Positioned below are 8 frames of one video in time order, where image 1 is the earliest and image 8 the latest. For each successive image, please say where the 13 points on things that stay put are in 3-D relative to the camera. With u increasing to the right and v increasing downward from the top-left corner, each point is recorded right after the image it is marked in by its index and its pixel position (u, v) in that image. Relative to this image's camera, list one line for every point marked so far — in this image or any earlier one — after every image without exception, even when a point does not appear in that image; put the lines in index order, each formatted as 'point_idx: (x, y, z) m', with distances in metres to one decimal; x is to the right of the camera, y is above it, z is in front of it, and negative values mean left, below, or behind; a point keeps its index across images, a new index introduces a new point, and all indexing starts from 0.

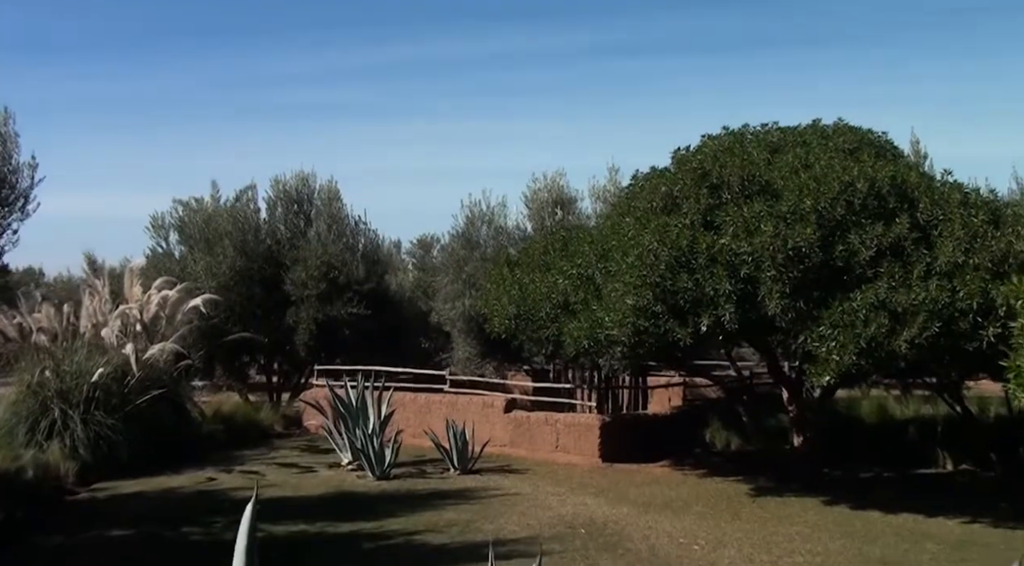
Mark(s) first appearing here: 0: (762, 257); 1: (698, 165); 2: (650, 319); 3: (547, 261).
0: (+2.7, +0.3, +12.7) m
1: (+2.2, +1.4, +14.0) m
2: (+1.6, -0.4, +13.5) m
3: (+0.5, +0.3, +16.6) m
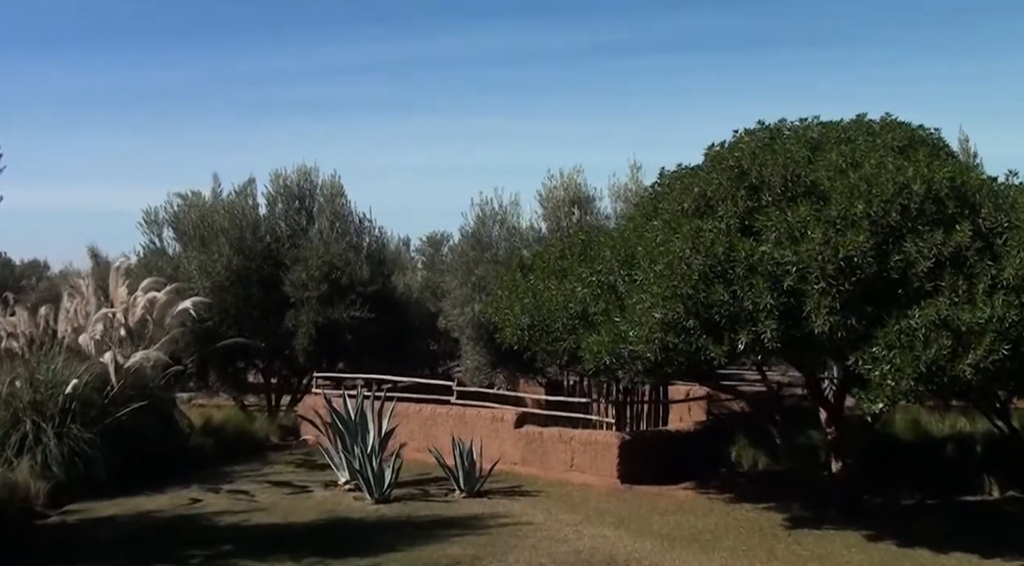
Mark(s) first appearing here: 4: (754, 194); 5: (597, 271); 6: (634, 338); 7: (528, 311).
0: (+2.9, +0.1, +11.3) m
1: (+2.4, +1.3, +12.6) m
2: (+1.7, -0.5, +12.0) m
3: (+0.7, +0.2, +15.2) m
4: (+2.5, +0.9, +12.2) m
5: (+1.0, +0.2, +14.1) m
6: (+1.3, -0.6, +12.5) m
7: (+0.2, -0.4, +15.1) m
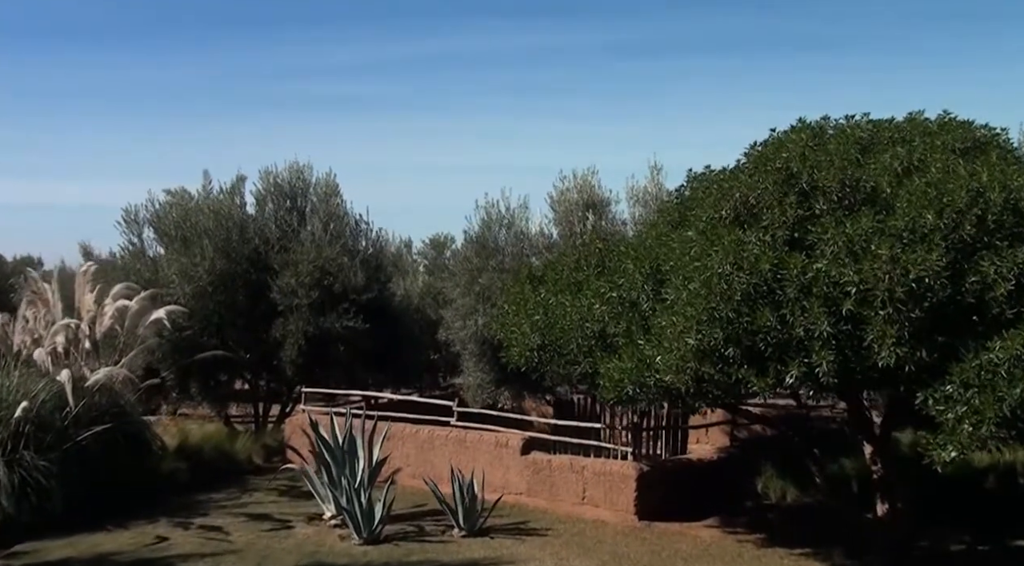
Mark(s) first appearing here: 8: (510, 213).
0: (+3.0, -0.1, +9.6) m
1: (+2.5, +1.1, +10.9) m
2: (+1.8, -0.7, +10.3) m
3: (+0.8, 0.0, +13.5) m
4: (+2.7, +0.7, +10.5) m
5: (+1.1, 0.0, +12.4) m
6: (+1.4, -0.8, +10.8) m
7: (+0.3, -0.5, +13.4) m
8: (0.0, +1.1, +19.0) m
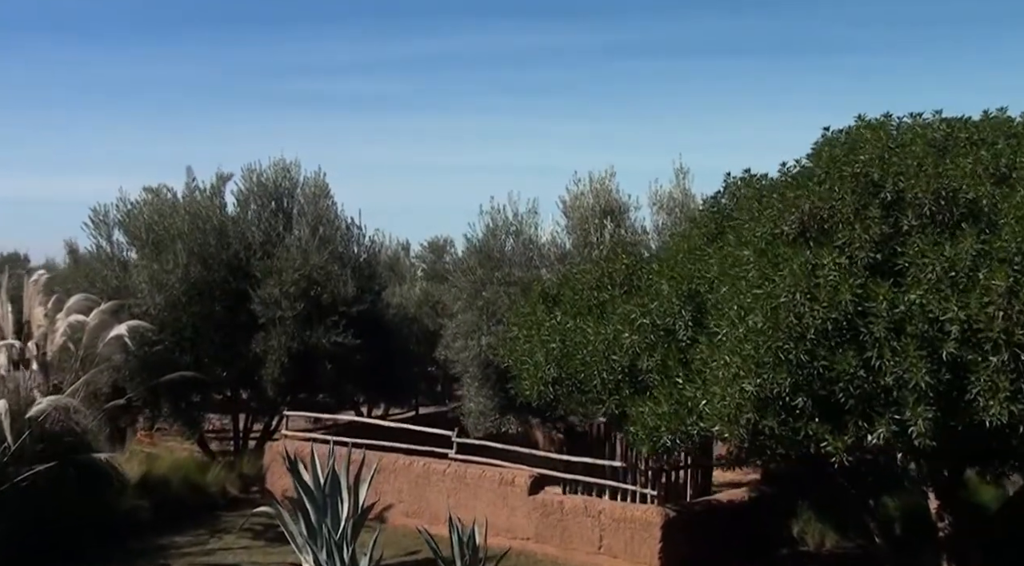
0: (+3.1, -0.3, +7.6) m
1: (+2.7, +0.9, +8.9) m
2: (+1.9, -1.0, +8.4) m
3: (+0.9, -0.2, +11.6) m
4: (+2.8, +0.5, +8.6) m
5: (+1.3, -0.2, +10.4) m
6: (+1.5, -1.0, +8.9) m
7: (+0.4, -0.7, +11.4) m
8: (+0.1, +0.9, +17.1) m
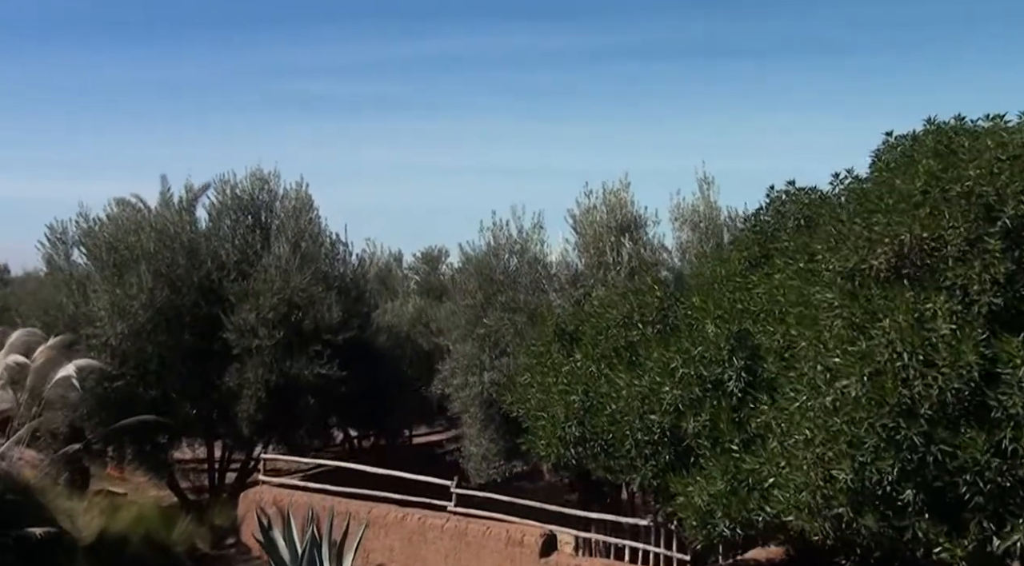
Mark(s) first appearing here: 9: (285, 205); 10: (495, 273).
0: (+3.2, -0.6, +5.8) m
1: (+2.8, +0.6, +7.0) m
2: (+2.1, -1.3, +6.5) m
3: (+1.0, -0.5, +9.7) m
4: (+2.9, +0.2, +6.7) m
5: (+1.4, -0.6, +8.5) m
6: (+1.6, -1.3, +7.0) m
7: (+0.5, -1.1, +9.5) m
8: (+0.2, +0.6, +15.2) m
9: (-3.4, +1.2, +17.6) m
10: (-0.2, +0.1, +14.8) m
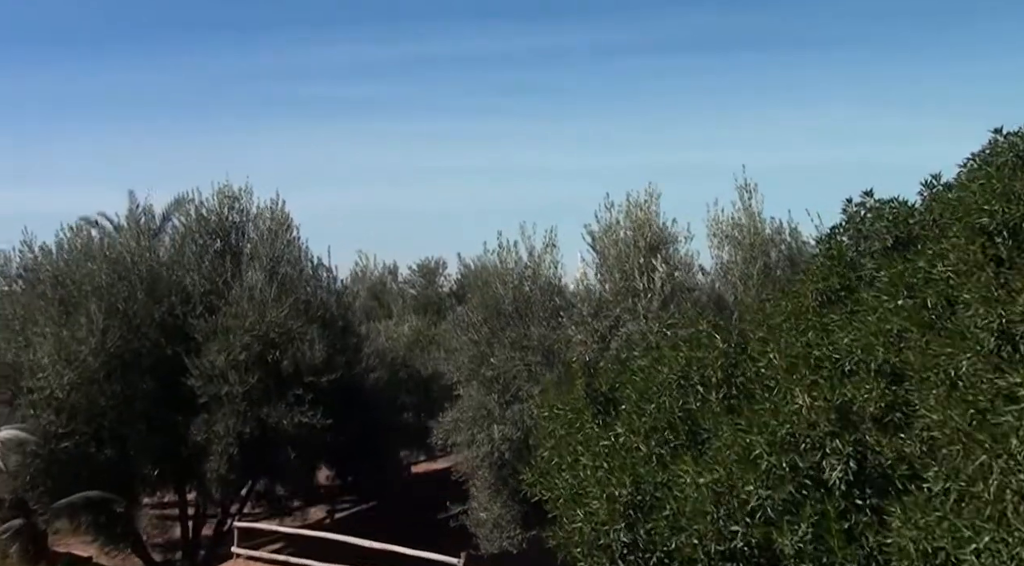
0: (+3.4, -0.9, +3.5) m
1: (+2.9, +0.3, +4.8) m
2: (+2.2, -1.6, +4.3) m
3: (+1.2, -0.8, +7.4) m
4: (+3.0, -0.1, +4.5) m
5: (+1.5, -0.9, +6.3) m
6: (+1.8, -1.6, +4.8) m
7: (+0.7, -1.4, +7.3) m
8: (+0.3, +0.3, +12.9) m
9: (-3.3, +0.7, +15.4) m
10: (-0.1, -0.3, +12.6) m
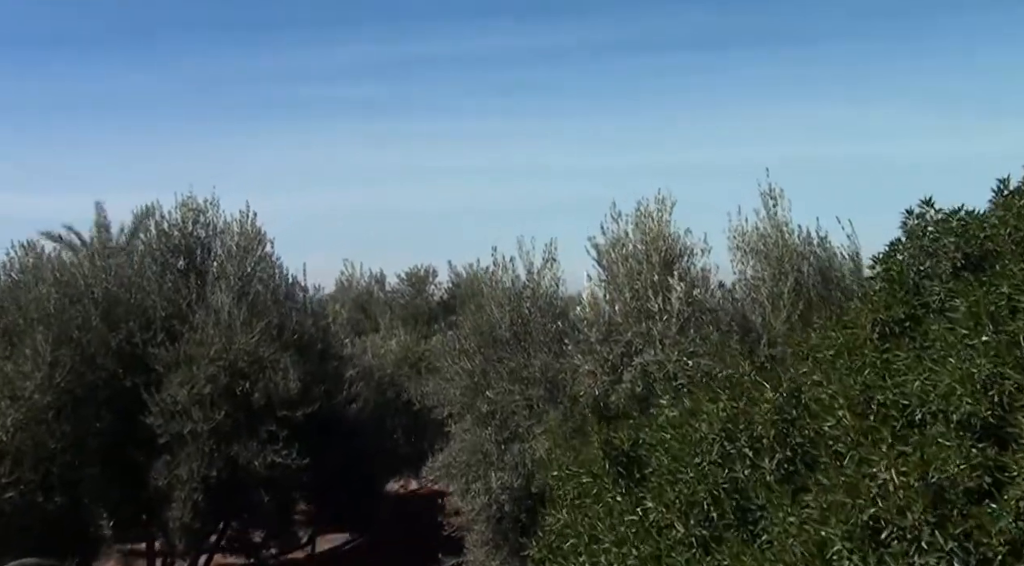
0: (+3.4, -1.1, +2.1) m
1: (+2.9, +0.1, +3.3) m
2: (+2.3, -1.8, +2.8) m
3: (+1.2, -1.0, +6.0) m
4: (+3.1, -0.3, +3.0) m
5: (+1.5, -1.1, +4.8) m
6: (+1.9, -1.8, +3.3) m
7: (+0.7, -1.6, +5.8) m
8: (+0.2, 0.0, +11.5) m
9: (-3.4, +0.5, +13.9) m
10: (-0.1, -0.5, +11.1) m
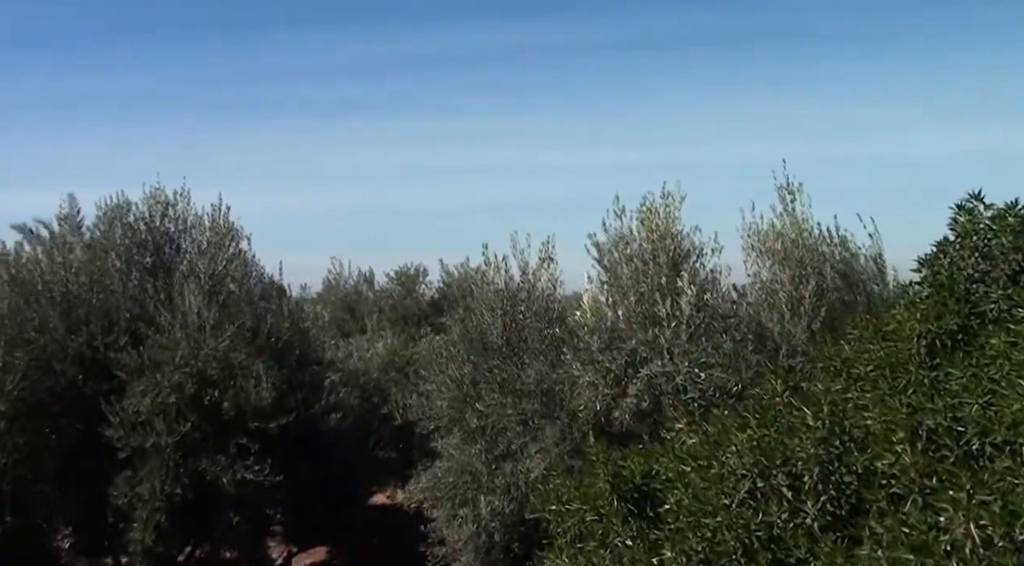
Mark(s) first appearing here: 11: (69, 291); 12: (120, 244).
0: (+3.4, -1.1, +1.1) m
1: (+2.9, 0.0, +2.4) m
2: (+2.3, -1.8, +1.8) m
3: (+1.2, -1.1, +5.0) m
4: (+3.0, -0.3, +2.0) m
5: (+1.5, -1.1, +3.8) m
6: (+1.8, -1.9, +2.3) m
7: (+0.7, -1.7, +4.8) m
8: (+0.2, 0.0, +10.4) m
9: (-3.5, +0.5, +12.9) m
10: (-0.2, -0.5, +10.1) m
11: (-4.6, -0.1, +12.0) m
12: (-4.3, +0.4, +12.7) m
